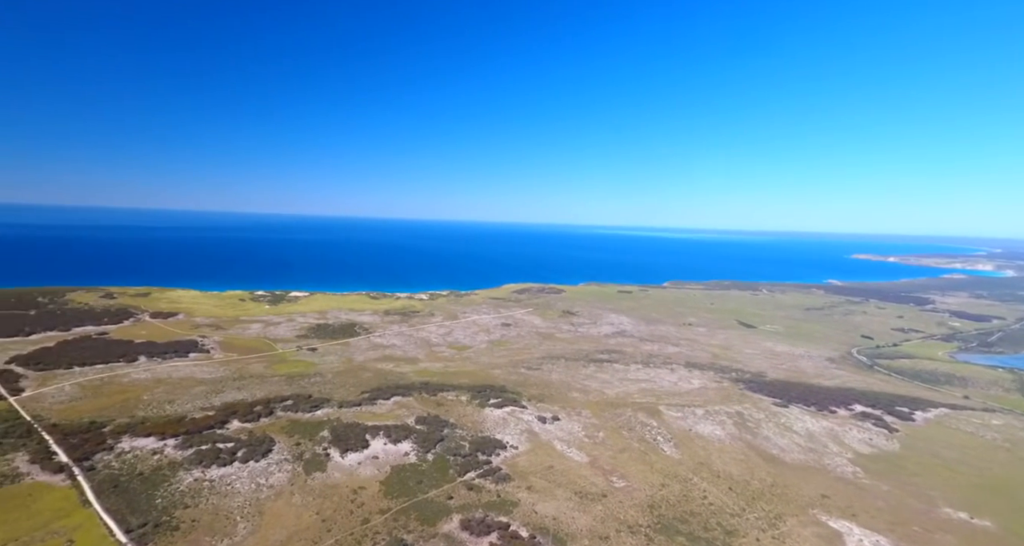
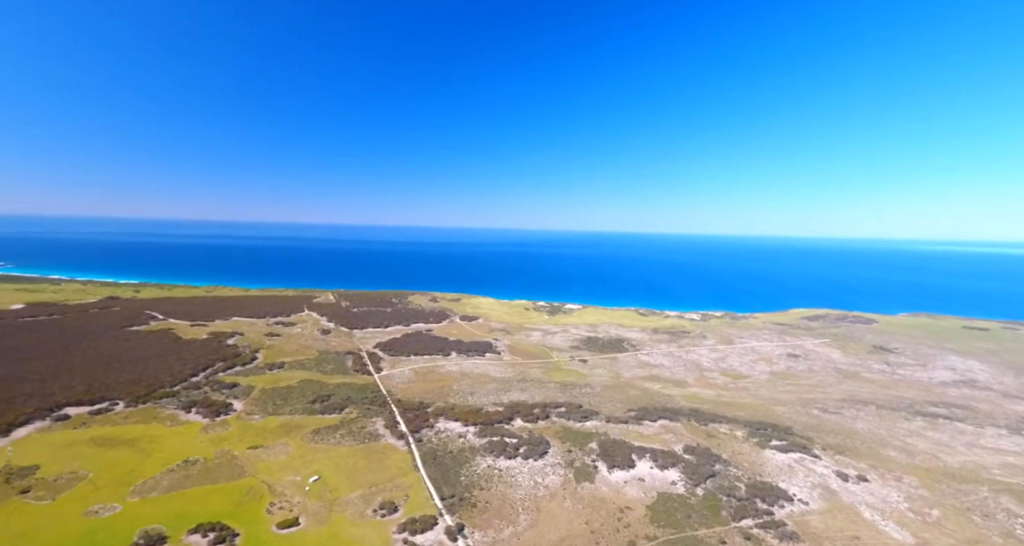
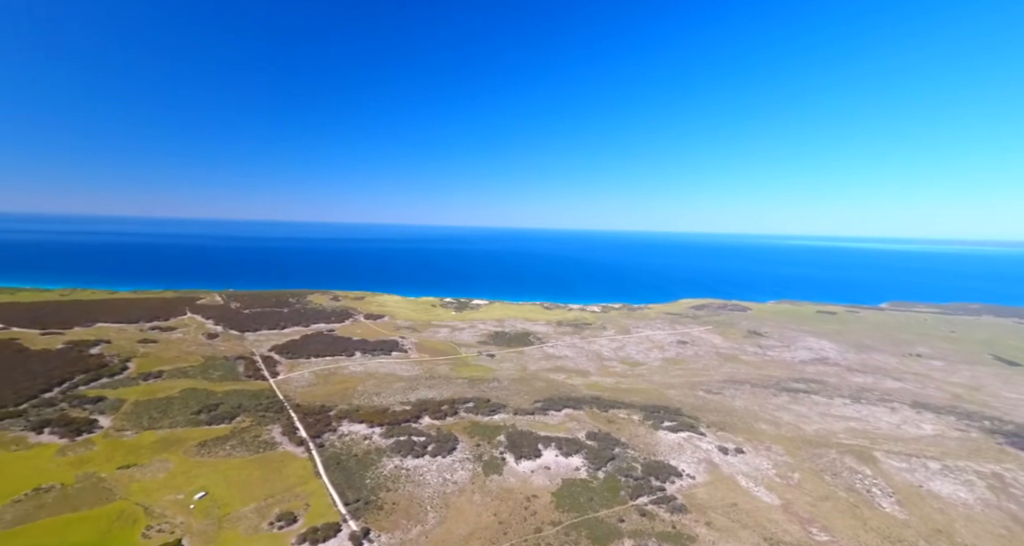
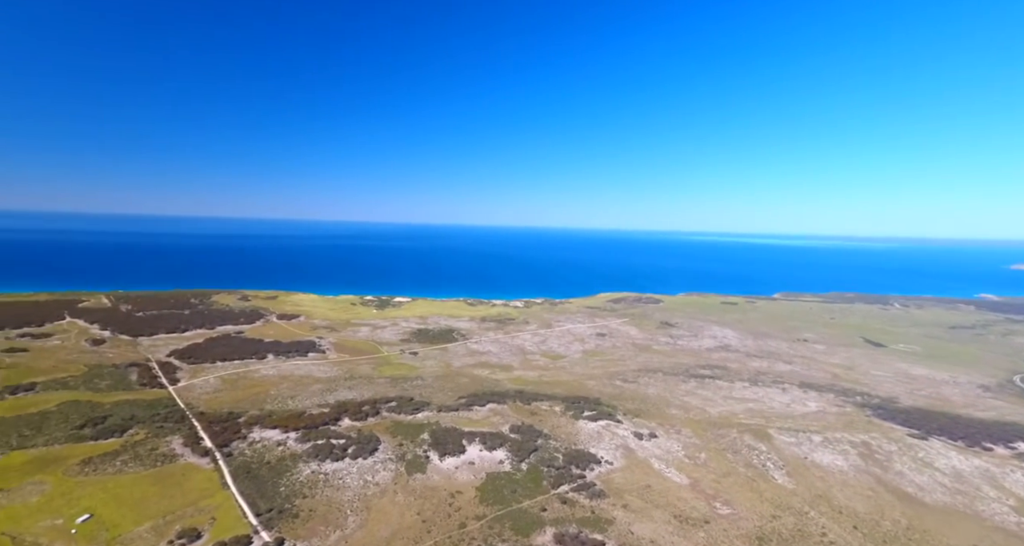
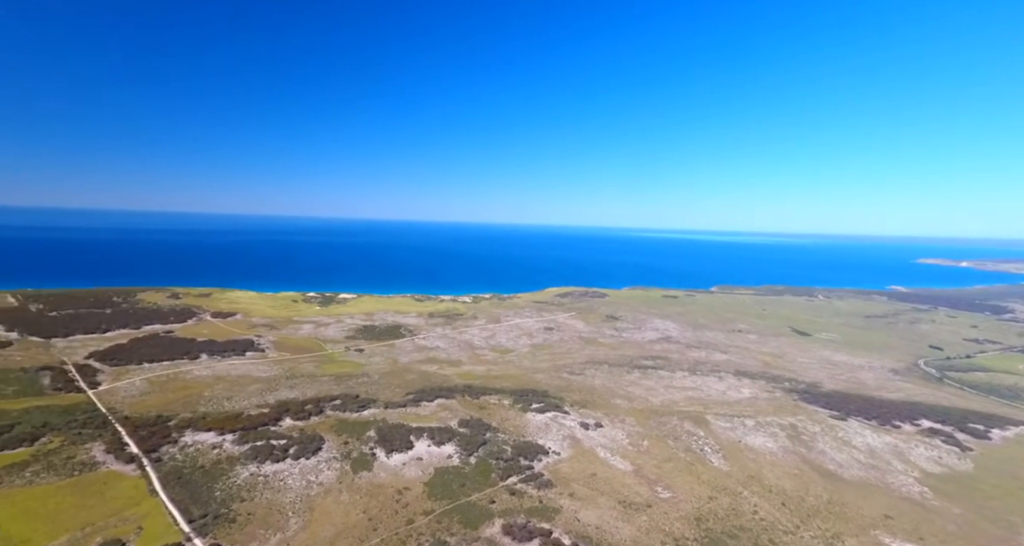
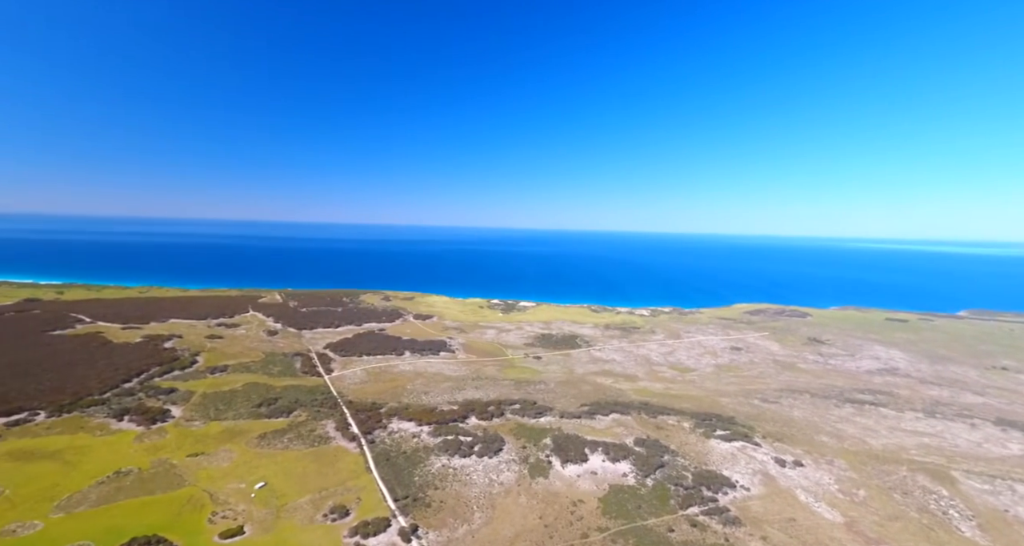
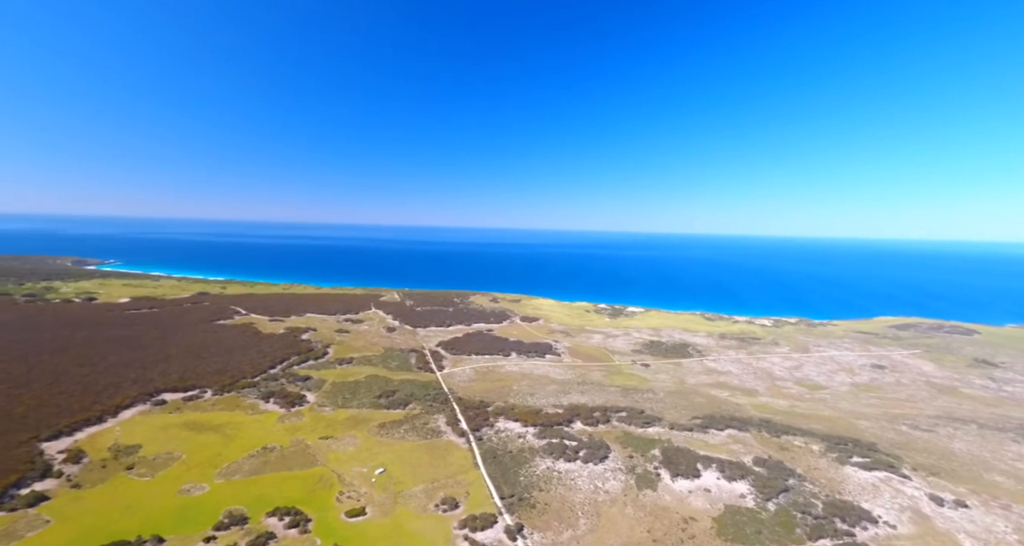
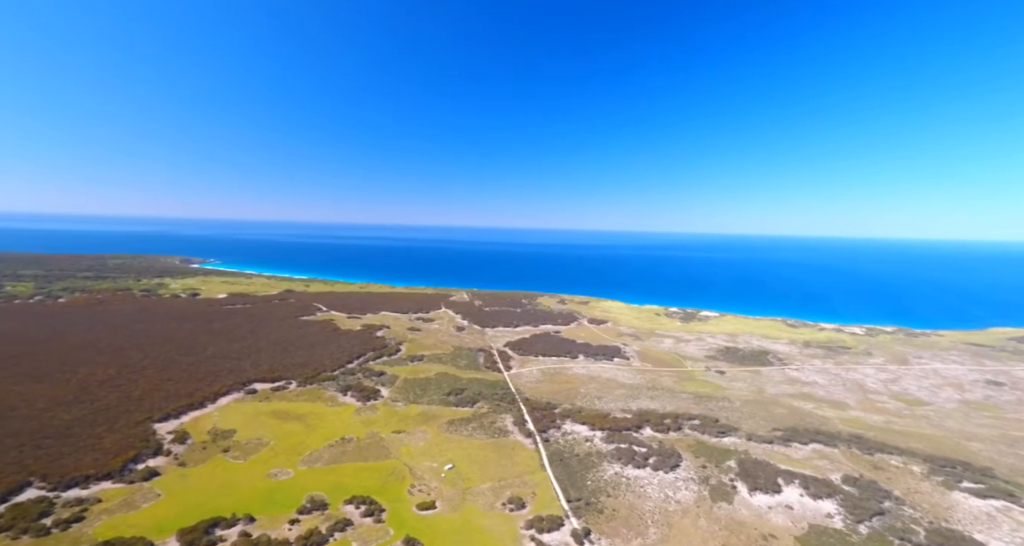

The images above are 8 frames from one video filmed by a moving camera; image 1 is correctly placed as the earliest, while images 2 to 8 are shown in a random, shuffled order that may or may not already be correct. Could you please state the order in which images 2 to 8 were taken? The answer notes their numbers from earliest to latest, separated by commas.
5, 4, 3, 6, 2, 7, 8
